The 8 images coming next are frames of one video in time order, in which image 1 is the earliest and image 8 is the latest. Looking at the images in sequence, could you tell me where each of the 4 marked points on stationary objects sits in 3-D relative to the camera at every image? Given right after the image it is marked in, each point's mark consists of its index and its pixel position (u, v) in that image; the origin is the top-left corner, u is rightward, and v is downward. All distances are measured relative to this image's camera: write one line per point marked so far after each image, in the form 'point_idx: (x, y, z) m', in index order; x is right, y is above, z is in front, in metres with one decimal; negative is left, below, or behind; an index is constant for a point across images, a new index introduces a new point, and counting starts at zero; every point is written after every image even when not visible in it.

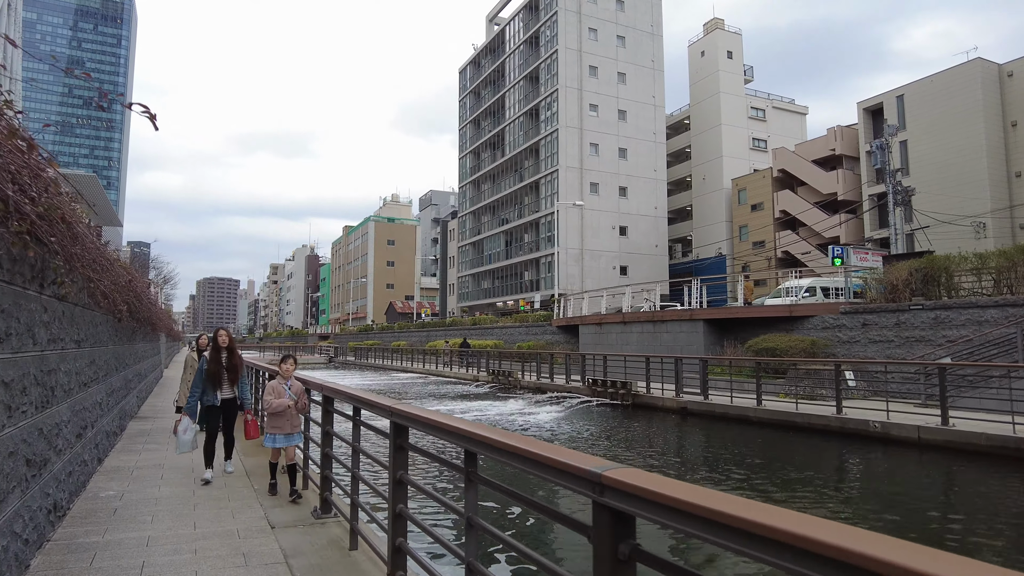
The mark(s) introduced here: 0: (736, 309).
0: (+6.0, -0.6, +17.5) m
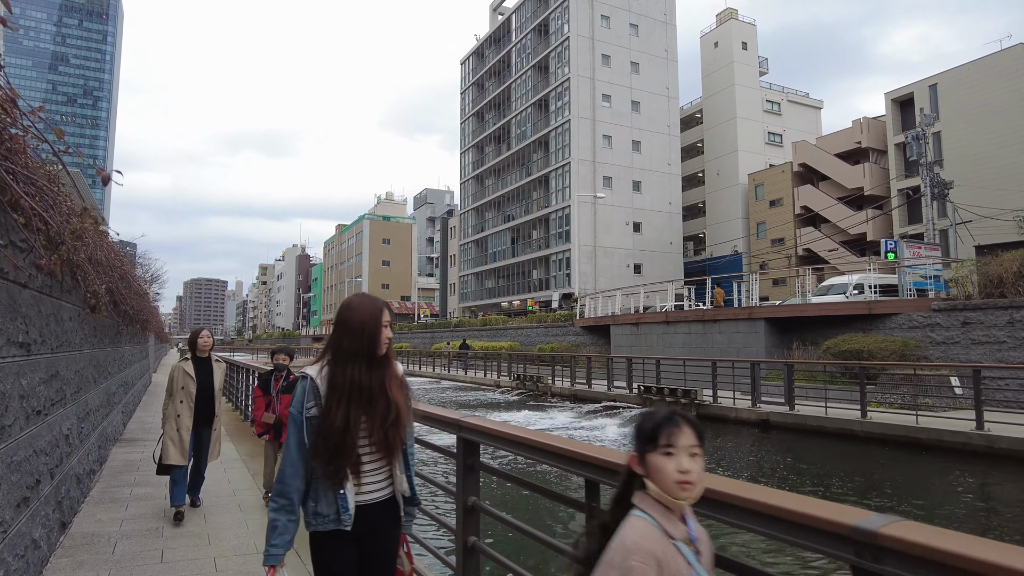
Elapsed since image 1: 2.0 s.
0: (+7.0, -0.5, +15.5) m
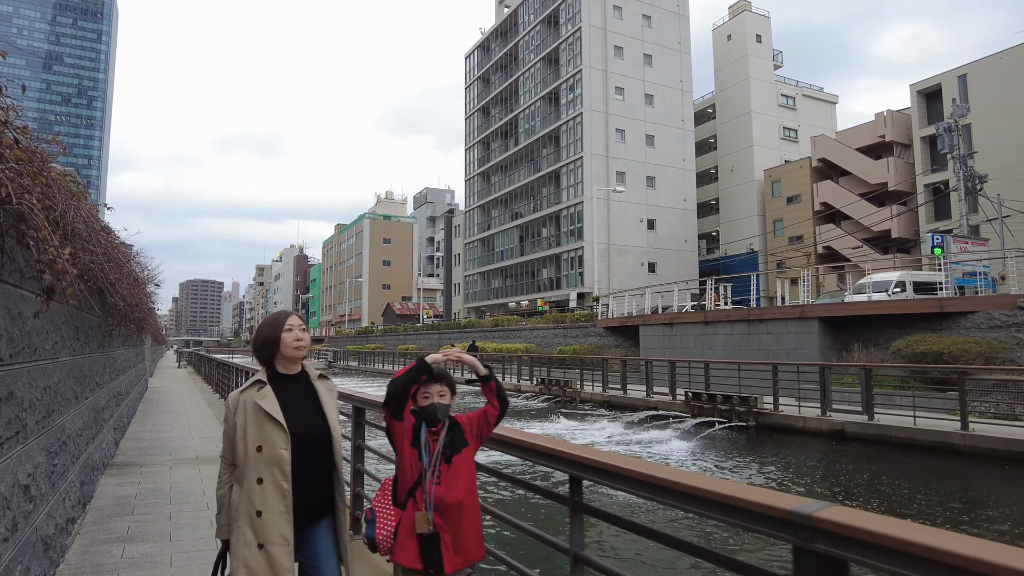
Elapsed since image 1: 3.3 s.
0: (+7.7, -0.4, +14.2) m
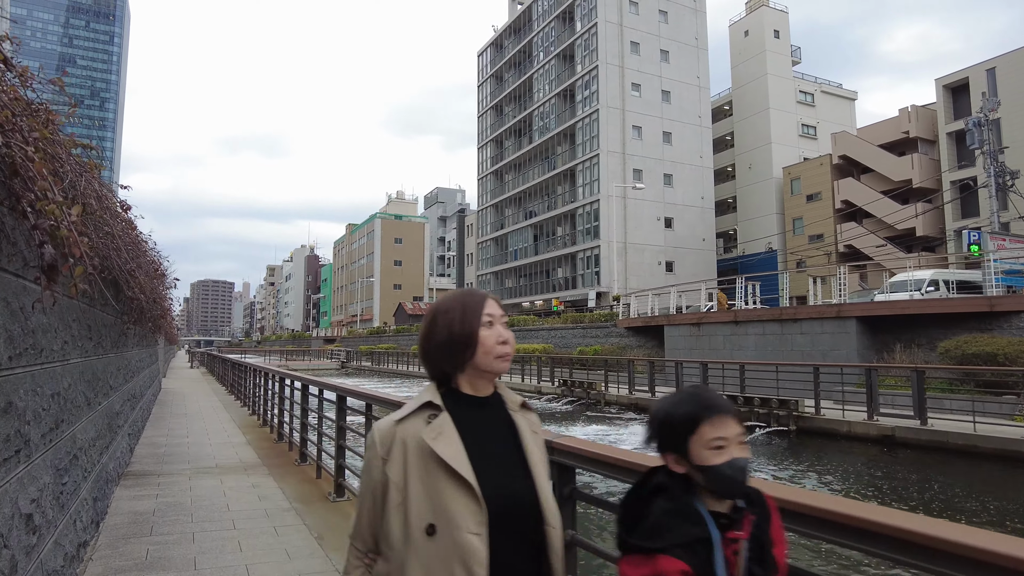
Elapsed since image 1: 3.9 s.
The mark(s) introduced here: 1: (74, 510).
0: (+8.2, -0.3, +13.5) m
1: (-2.3, -1.2, +3.5) m
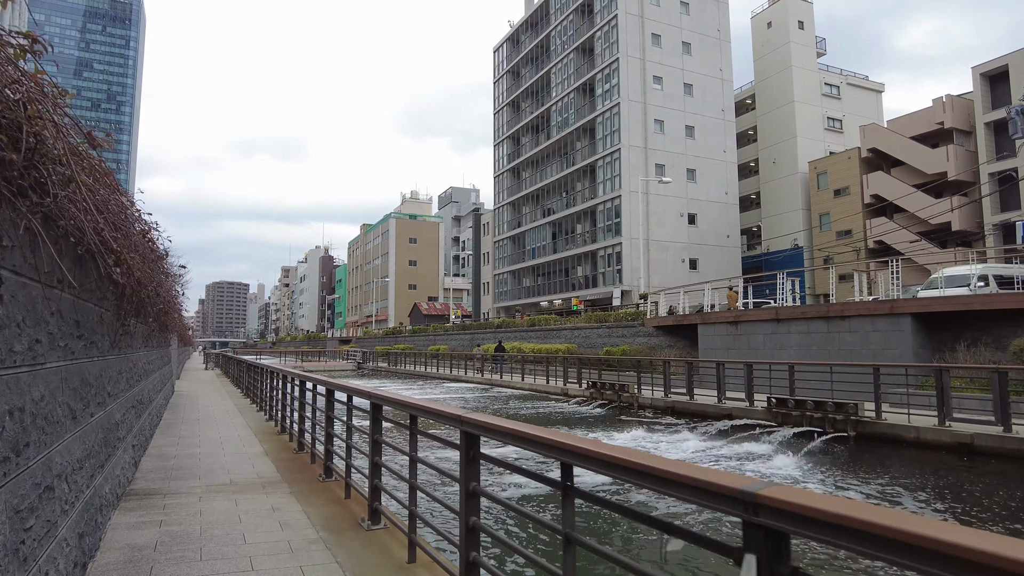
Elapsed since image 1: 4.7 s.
0: (+8.8, -0.2, +12.5) m
1: (-1.9, -1.1, +2.7) m
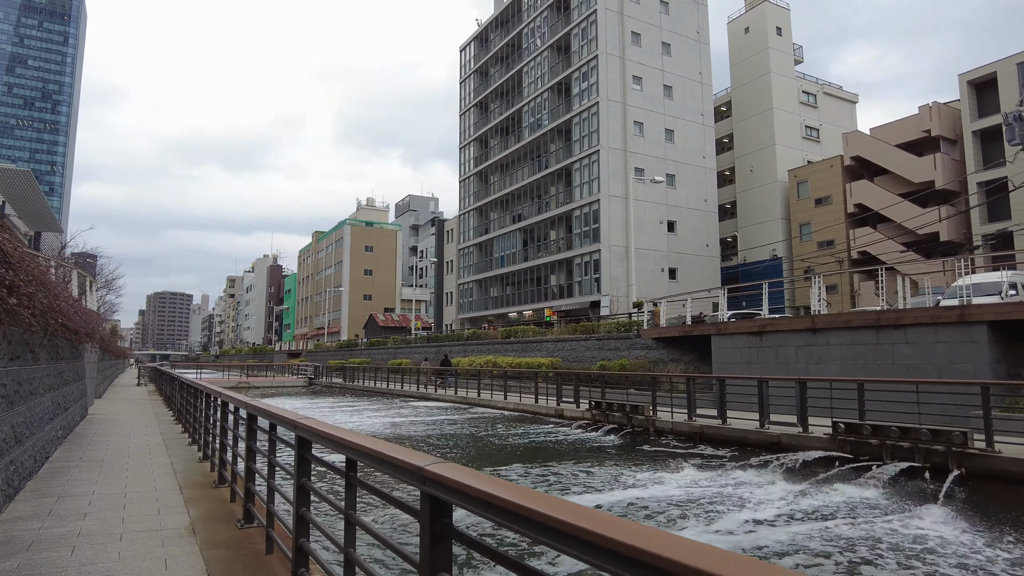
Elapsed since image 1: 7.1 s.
0: (+9.0, -0.3, +10.6) m
1: (-1.0, -0.9, 0.0) m
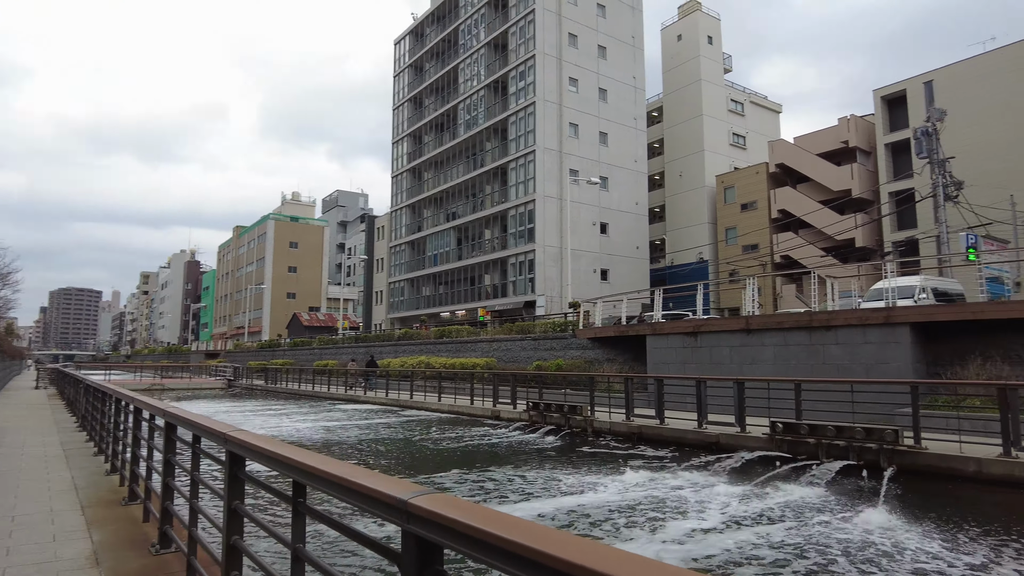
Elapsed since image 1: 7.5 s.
0: (+8.0, -0.3, +11.1) m
1: (-0.8, -0.8, -0.5) m
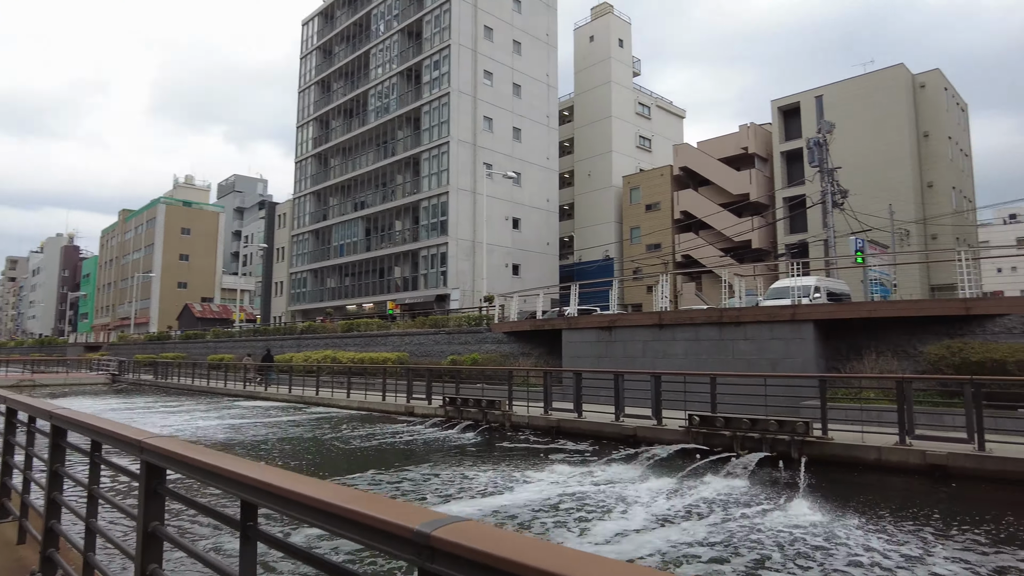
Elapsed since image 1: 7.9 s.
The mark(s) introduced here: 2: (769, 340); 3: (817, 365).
0: (+6.7, -0.3, +11.9) m
1: (-0.4, -0.8, -0.9) m
2: (+5.1, -1.0, +12.9) m
3: (+5.8, -1.5, +12.3) m
